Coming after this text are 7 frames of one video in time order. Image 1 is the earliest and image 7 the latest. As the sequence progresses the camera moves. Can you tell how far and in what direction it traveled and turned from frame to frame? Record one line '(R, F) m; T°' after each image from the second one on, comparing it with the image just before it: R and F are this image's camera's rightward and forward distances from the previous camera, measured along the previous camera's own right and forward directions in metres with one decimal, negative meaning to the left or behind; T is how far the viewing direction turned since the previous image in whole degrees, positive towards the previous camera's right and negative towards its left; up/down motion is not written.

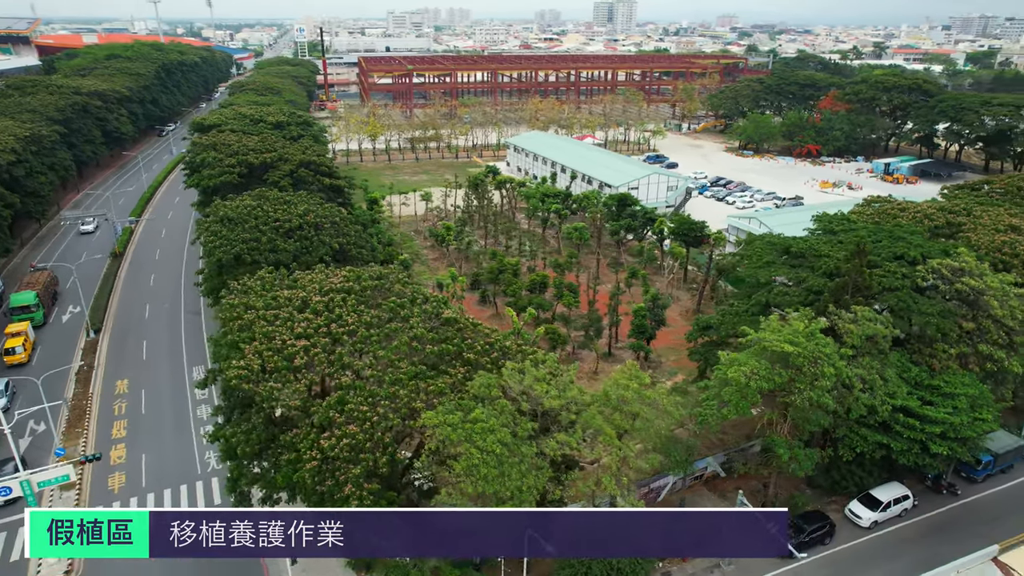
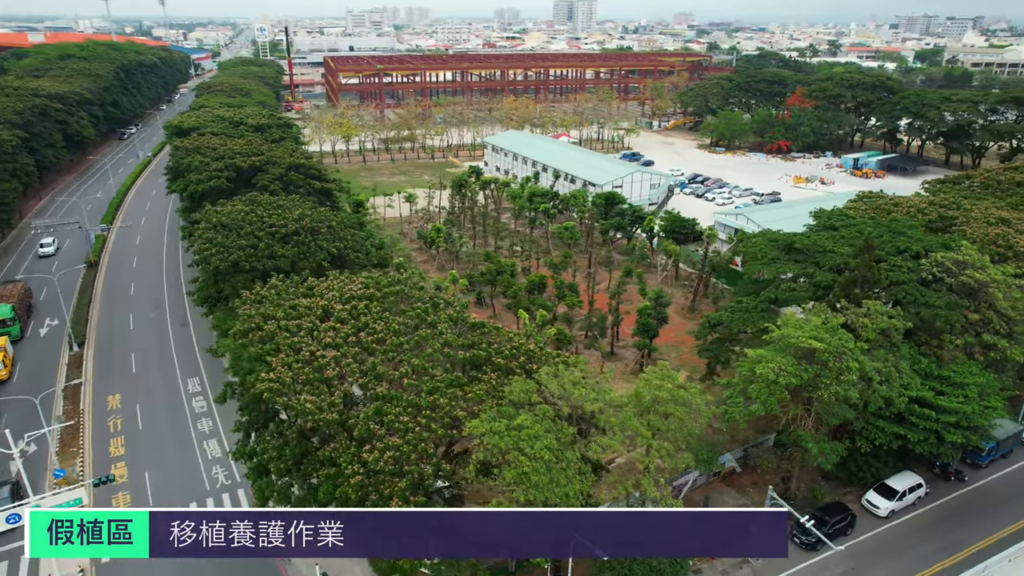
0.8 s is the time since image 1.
(-1.8, +0.2) m; +3°
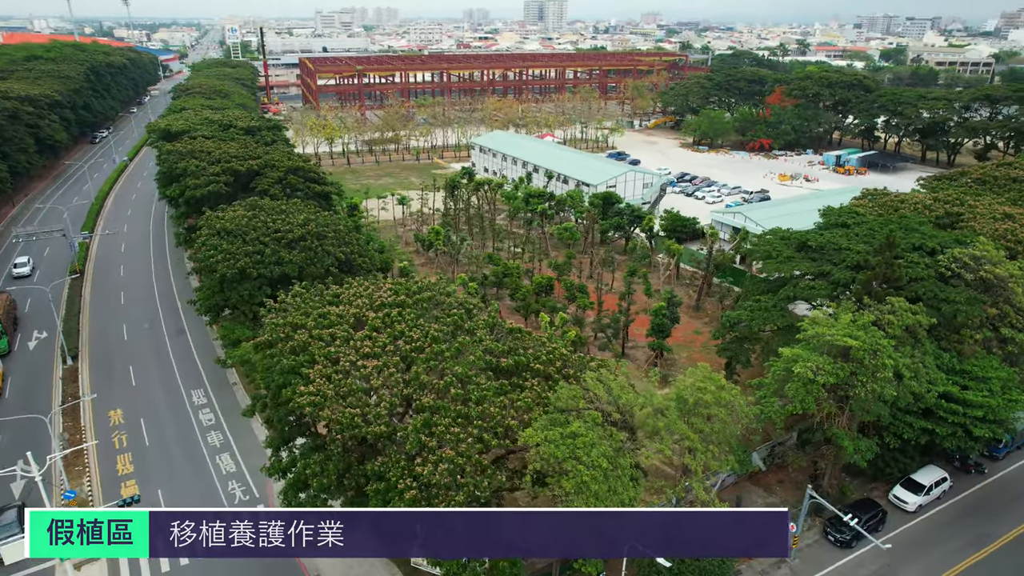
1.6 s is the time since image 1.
(-1.8, +0.4) m; +2°
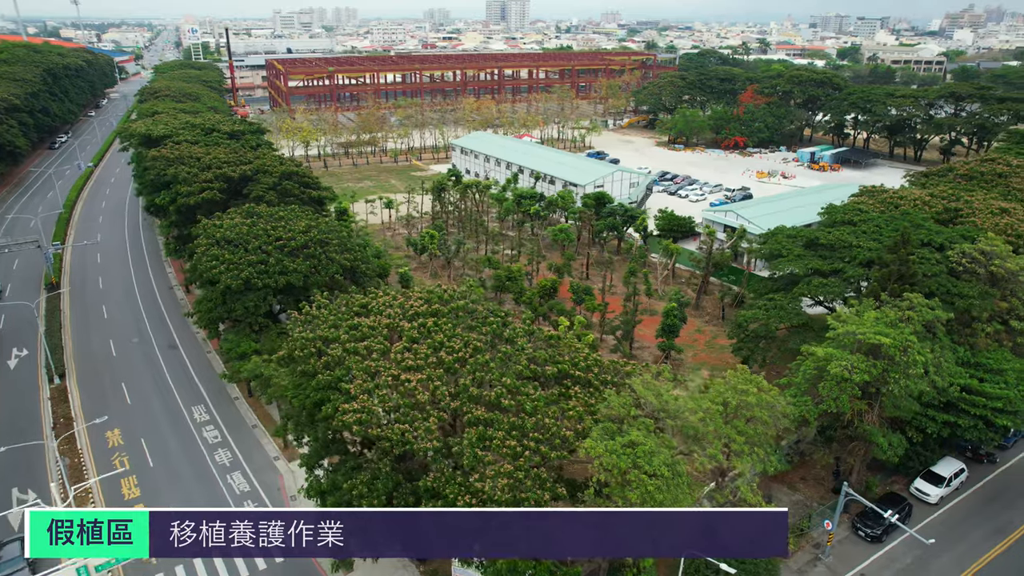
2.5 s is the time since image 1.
(-1.9, +0.4) m; +3°
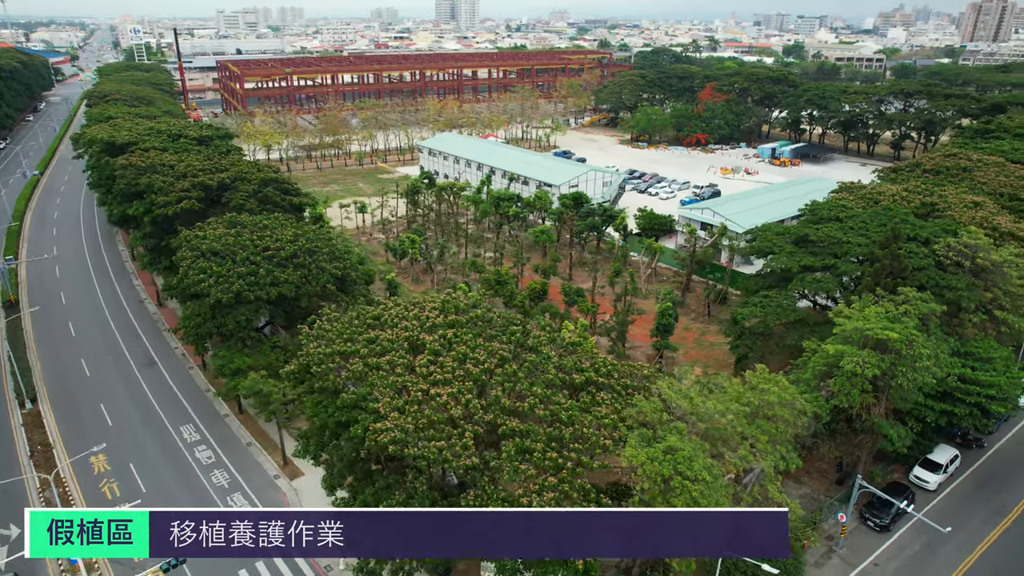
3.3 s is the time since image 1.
(-1.7, +0.3) m; +4°
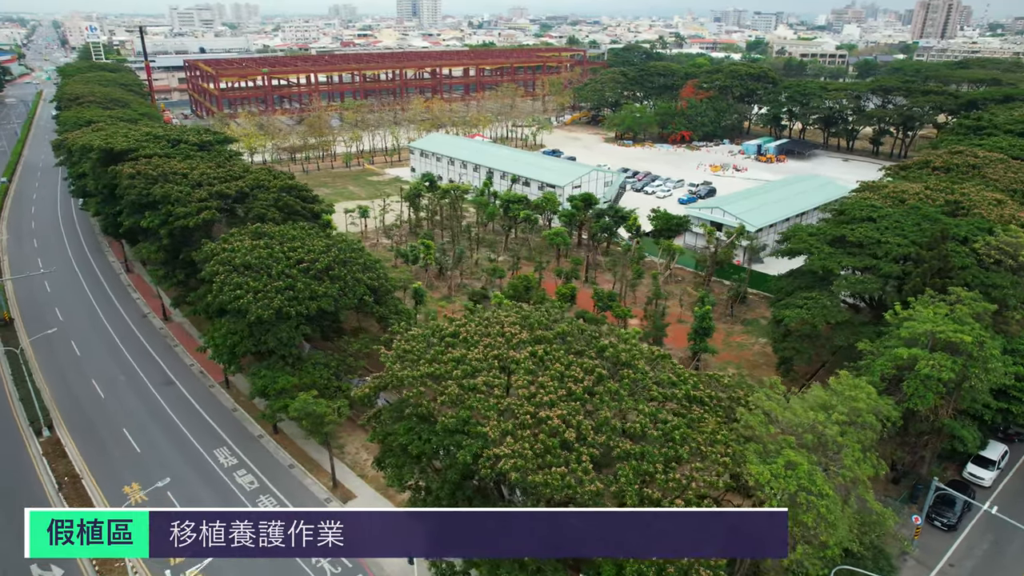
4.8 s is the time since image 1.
(-3.2, +0.7) m; +3°
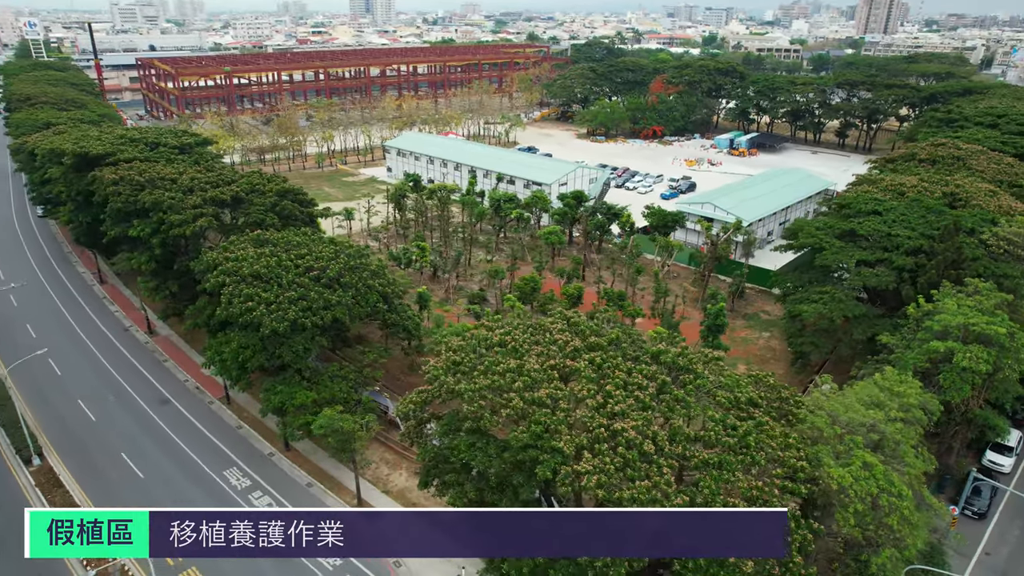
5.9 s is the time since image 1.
(-2.3, +0.7) m; +4°
